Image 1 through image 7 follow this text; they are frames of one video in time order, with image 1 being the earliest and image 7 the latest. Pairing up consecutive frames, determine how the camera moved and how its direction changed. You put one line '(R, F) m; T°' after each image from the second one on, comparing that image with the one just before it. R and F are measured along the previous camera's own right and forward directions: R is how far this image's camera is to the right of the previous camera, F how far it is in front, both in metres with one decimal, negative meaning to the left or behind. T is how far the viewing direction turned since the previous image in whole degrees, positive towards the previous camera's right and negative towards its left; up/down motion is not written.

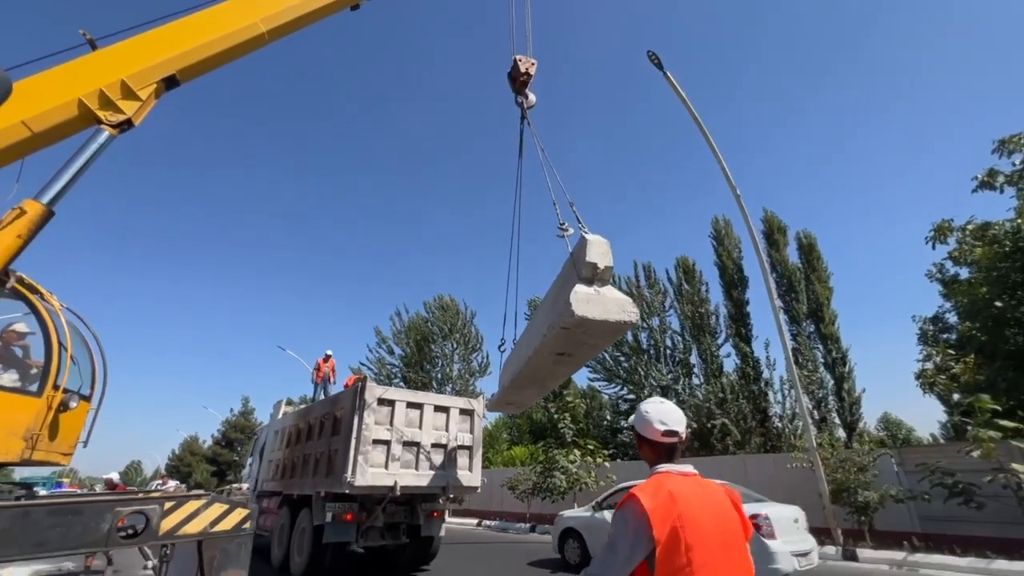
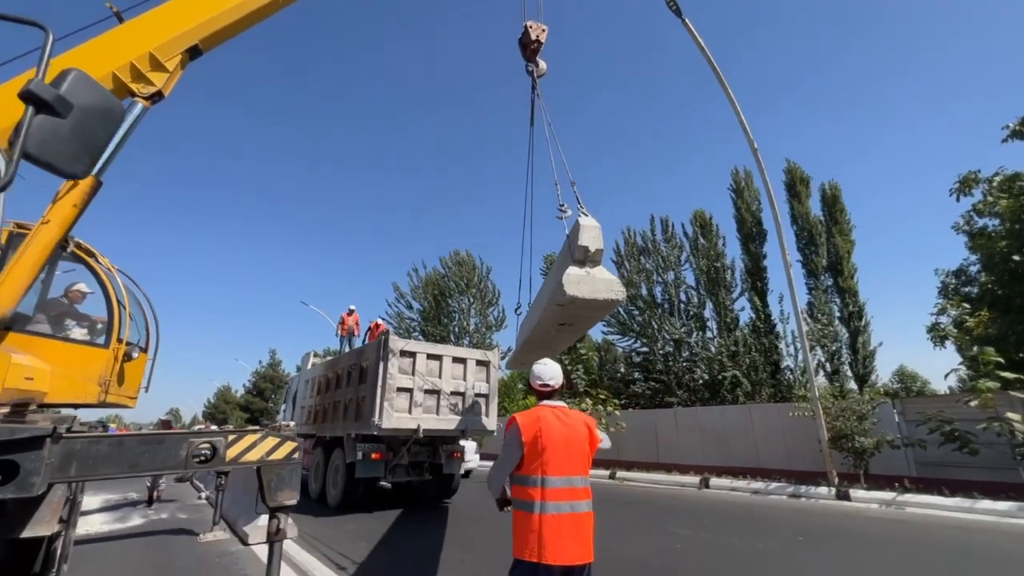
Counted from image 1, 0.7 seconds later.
(+0.1, -0.4) m; -2°
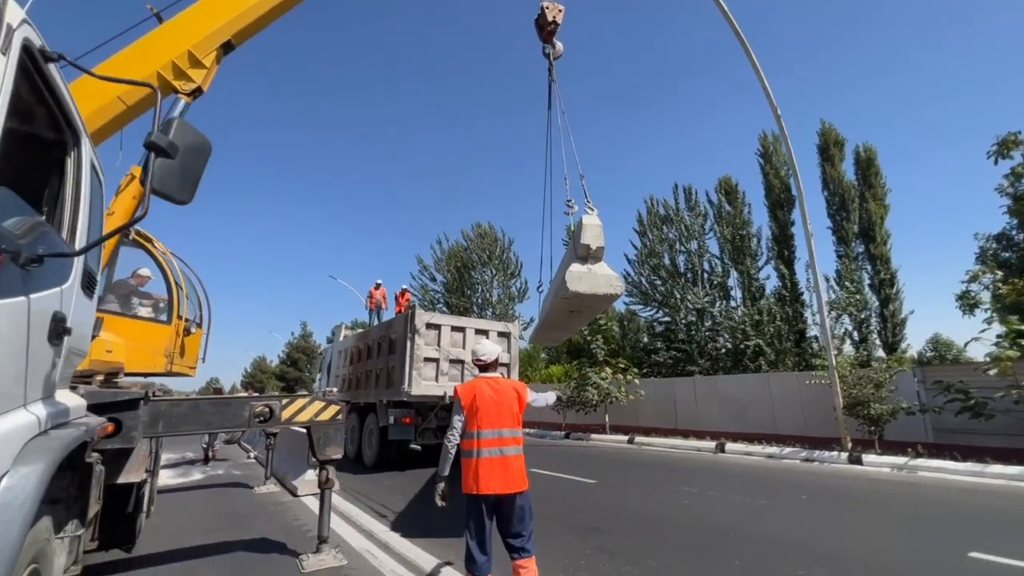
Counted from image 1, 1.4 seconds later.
(+0.1, -0.4) m; -3°
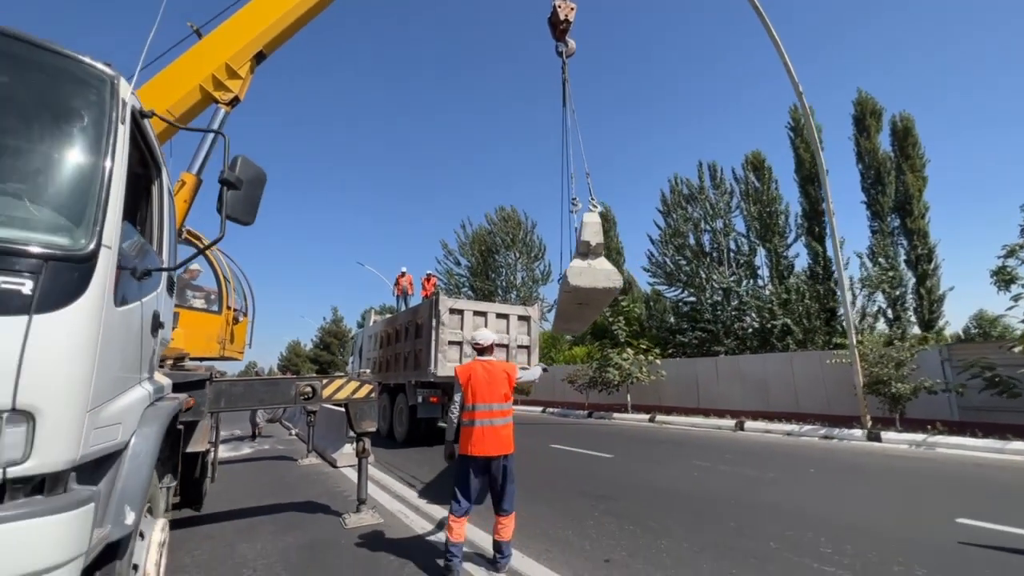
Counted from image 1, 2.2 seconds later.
(+0.2, -0.5) m; -3°
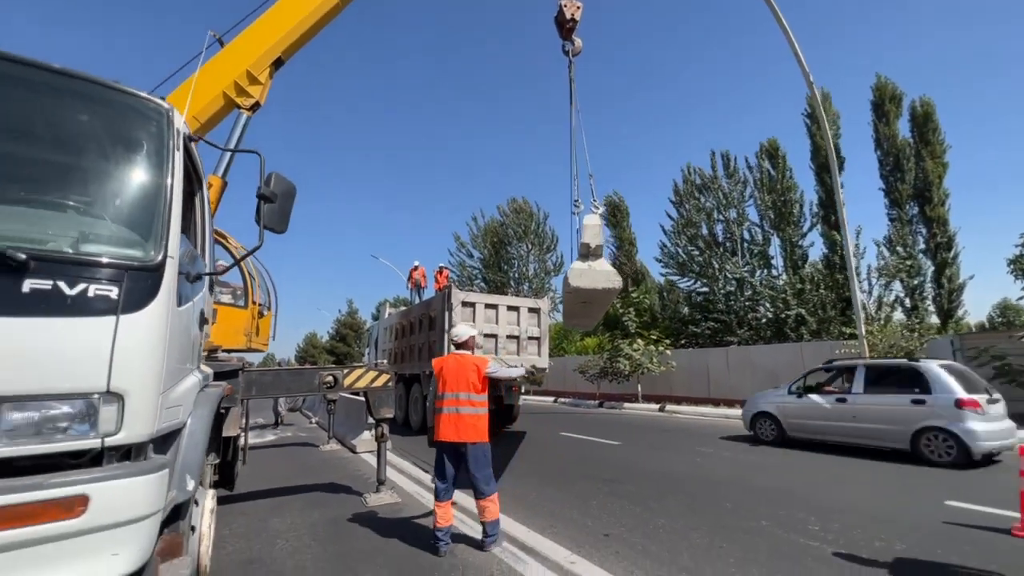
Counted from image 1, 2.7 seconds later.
(+0.1, -0.3) m; -2°
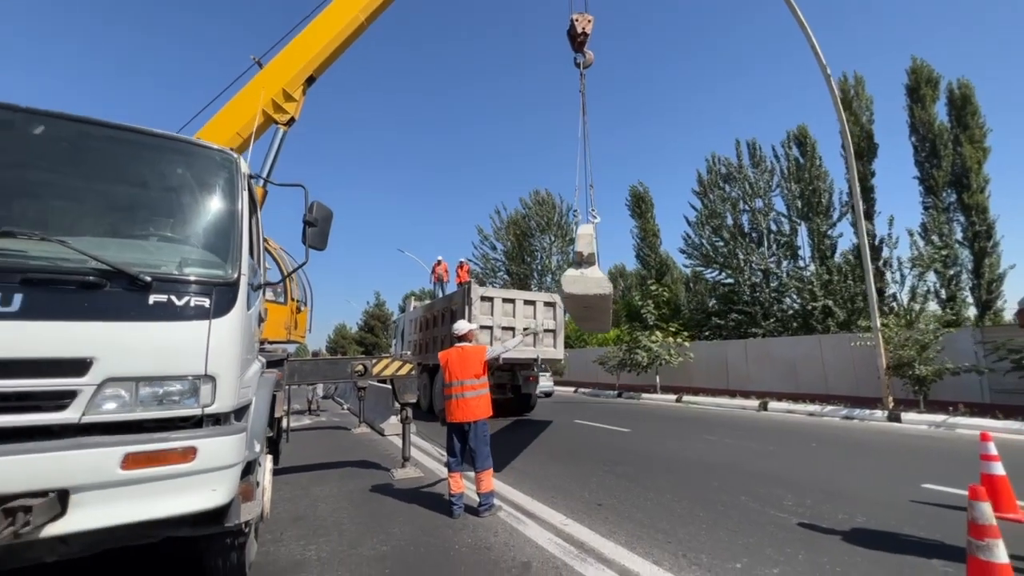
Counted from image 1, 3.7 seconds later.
(+0.2, -0.6) m; -3°
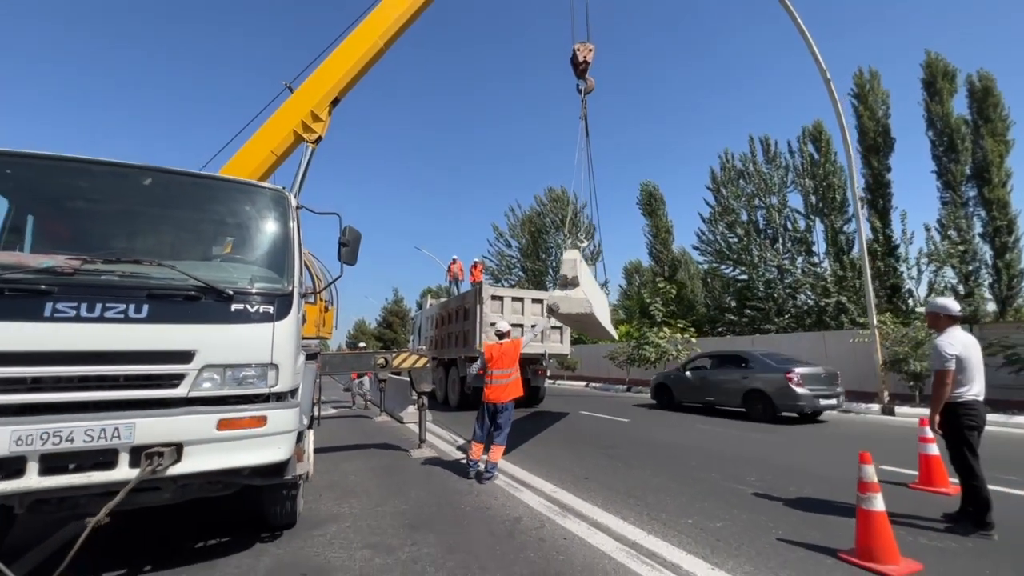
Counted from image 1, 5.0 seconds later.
(+0.2, -0.8) m; -2°
